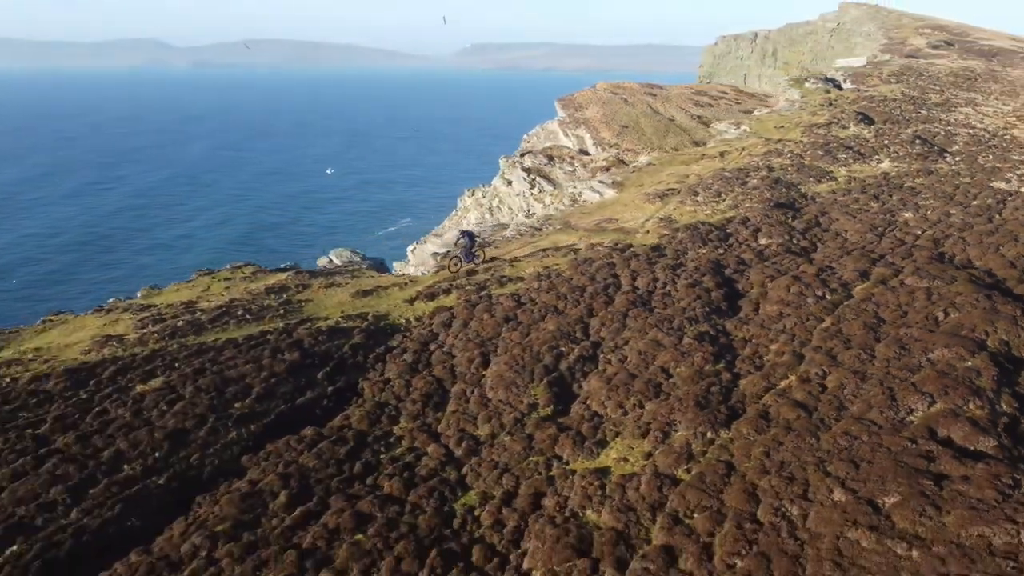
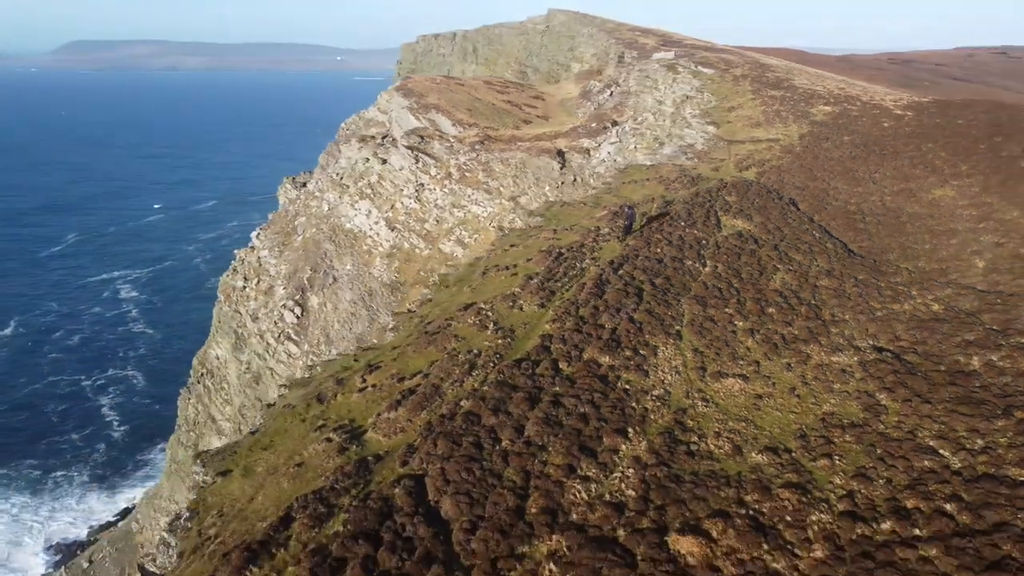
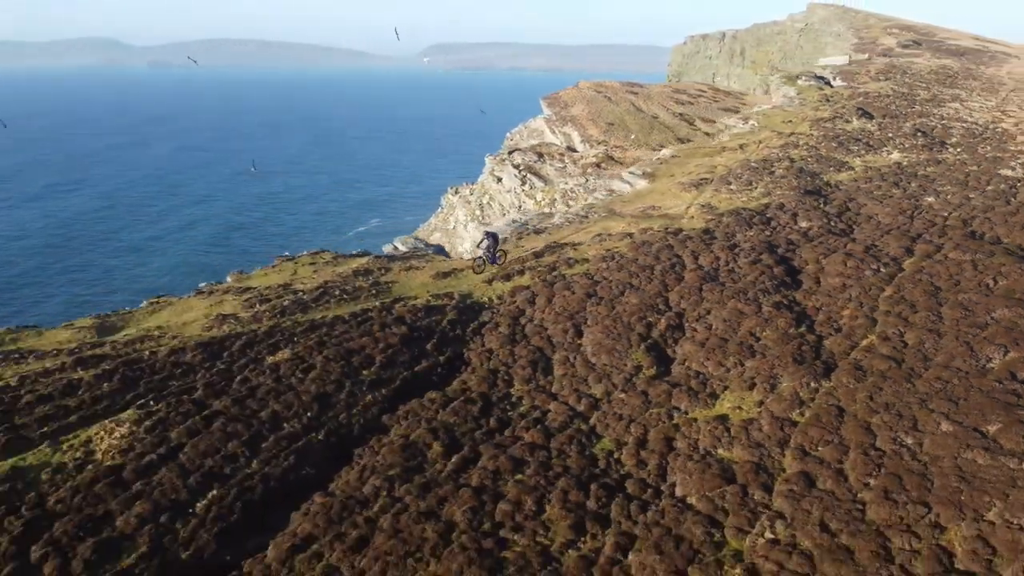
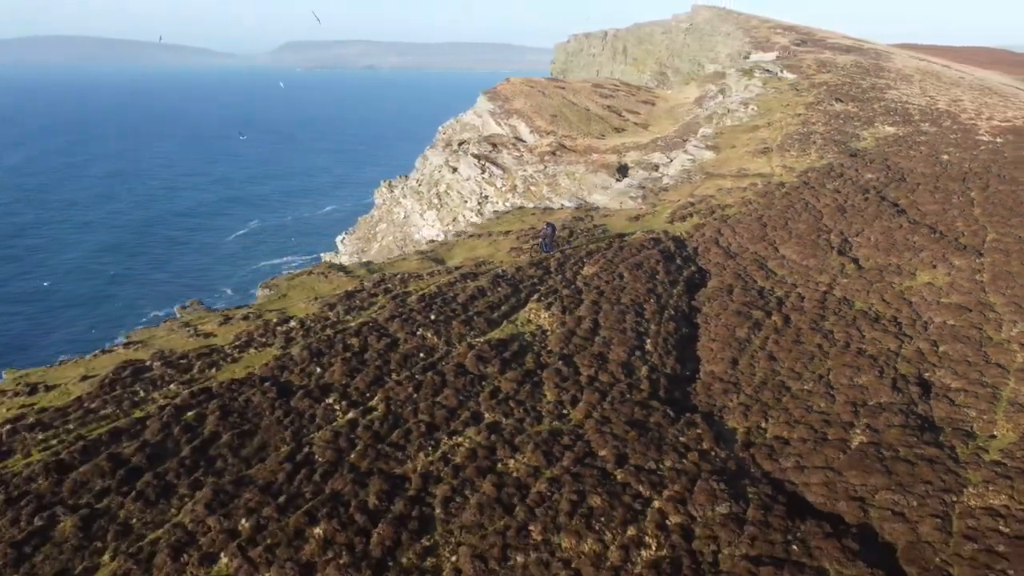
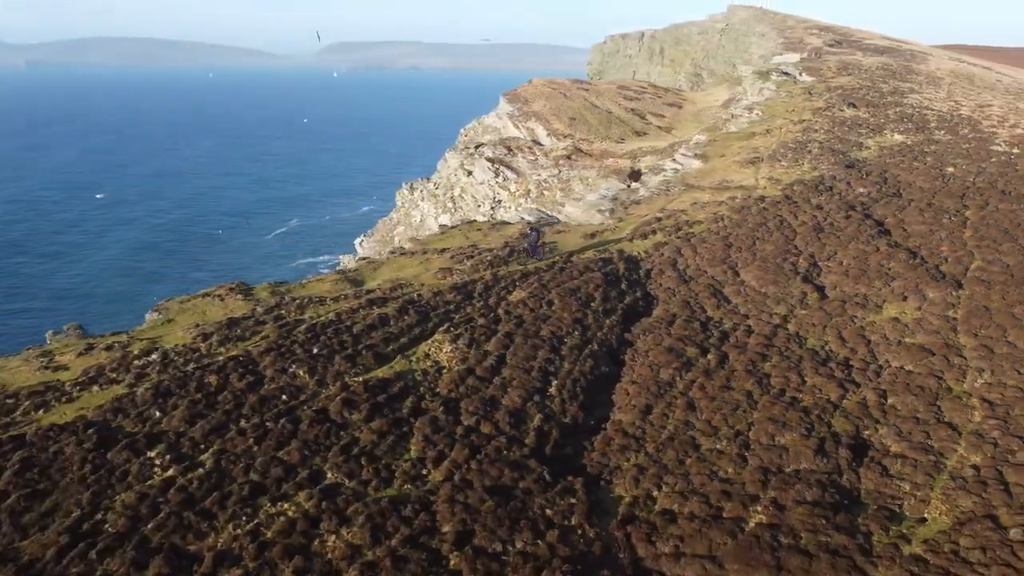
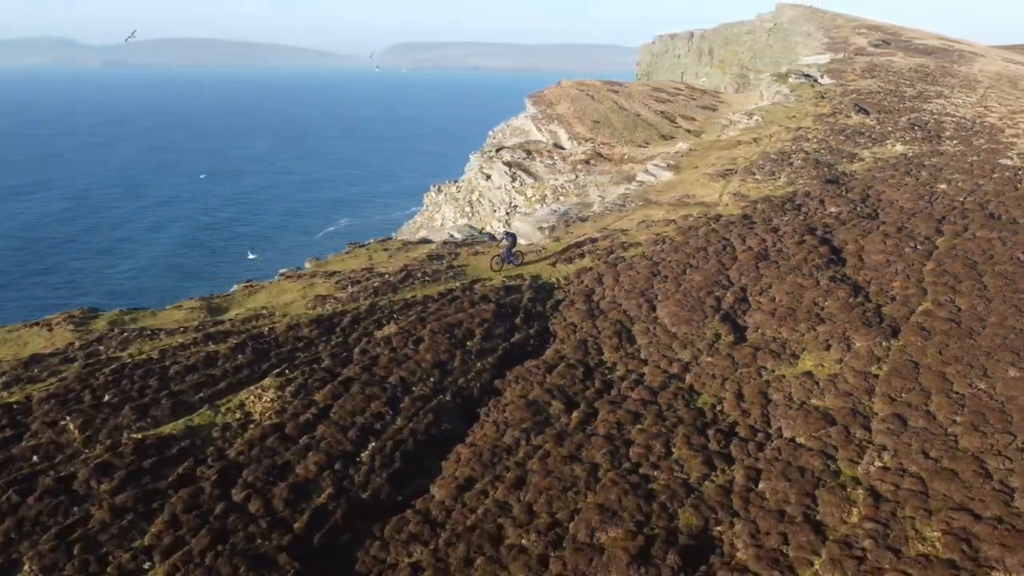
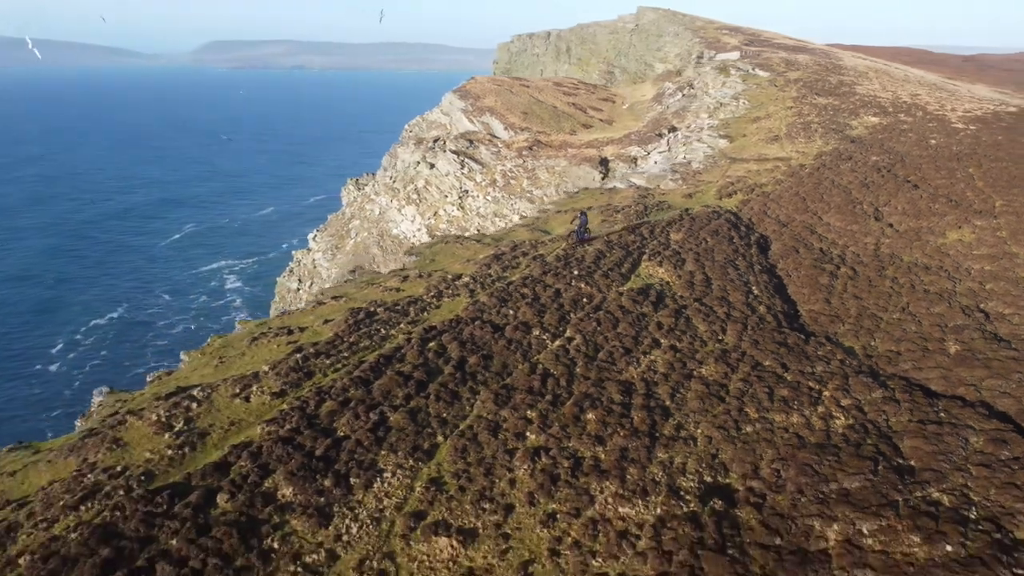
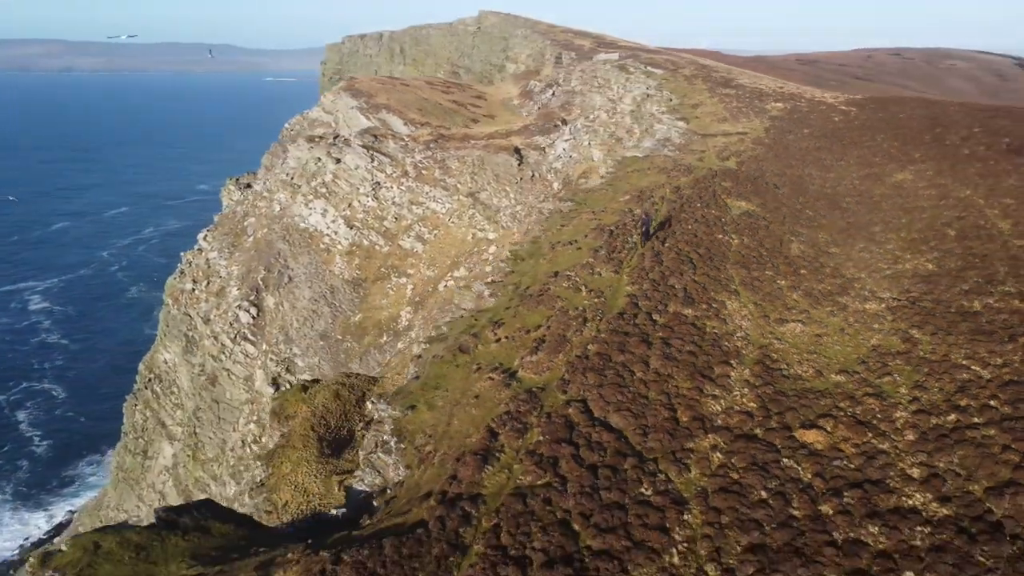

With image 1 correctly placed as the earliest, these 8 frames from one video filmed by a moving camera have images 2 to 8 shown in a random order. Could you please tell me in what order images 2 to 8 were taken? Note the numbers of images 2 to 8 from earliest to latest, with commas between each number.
3, 6, 5, 4, 7, 2, 8
